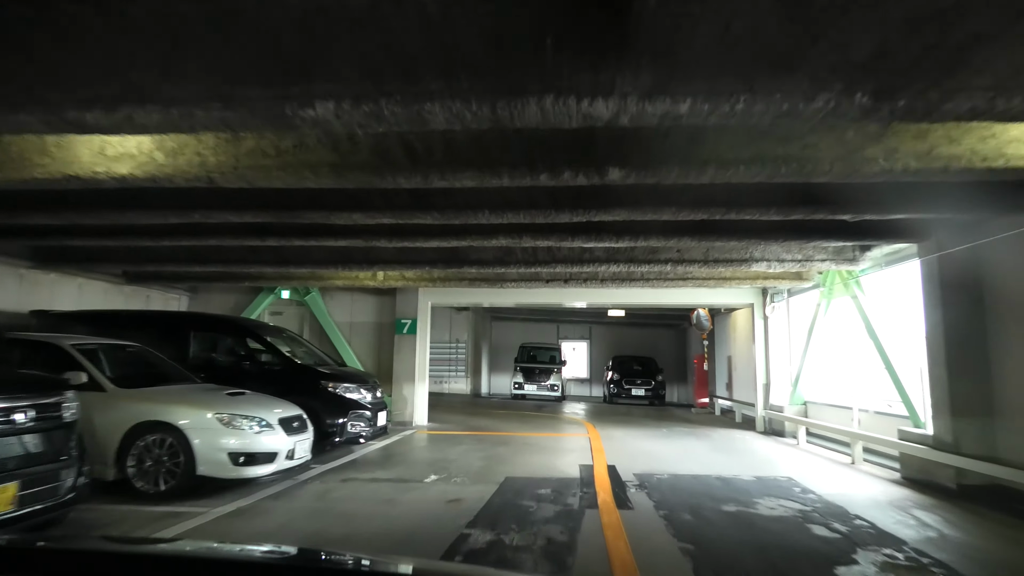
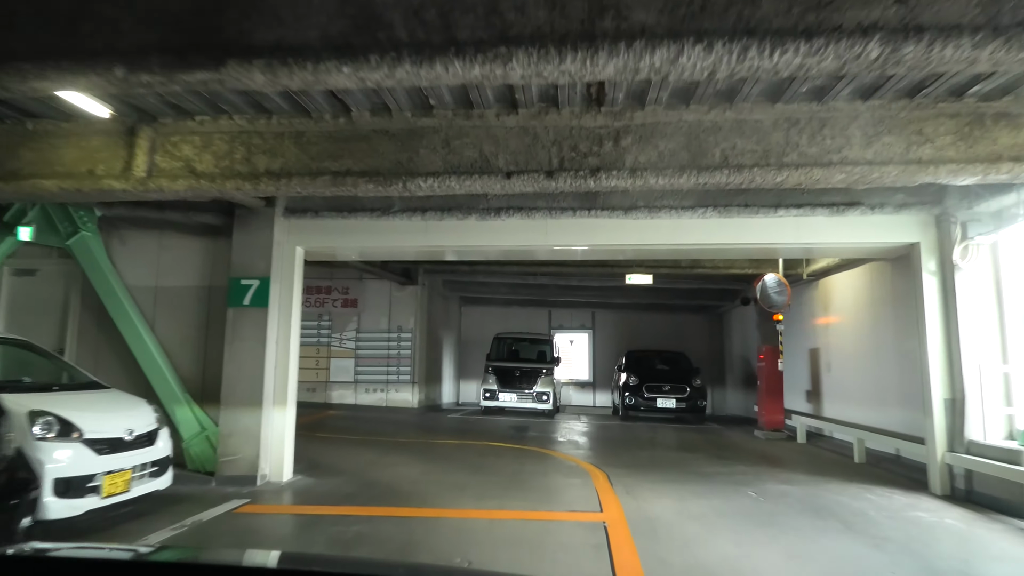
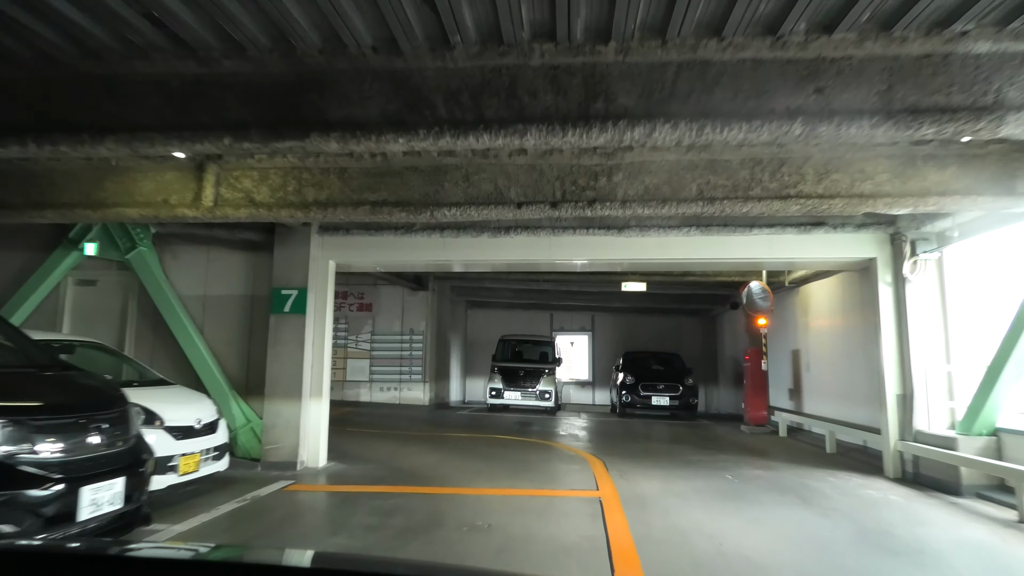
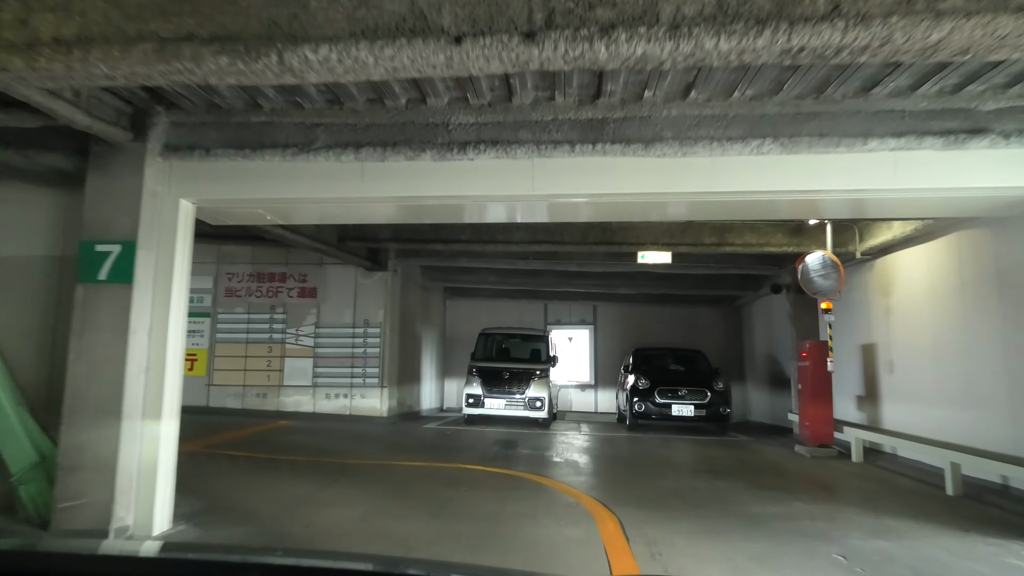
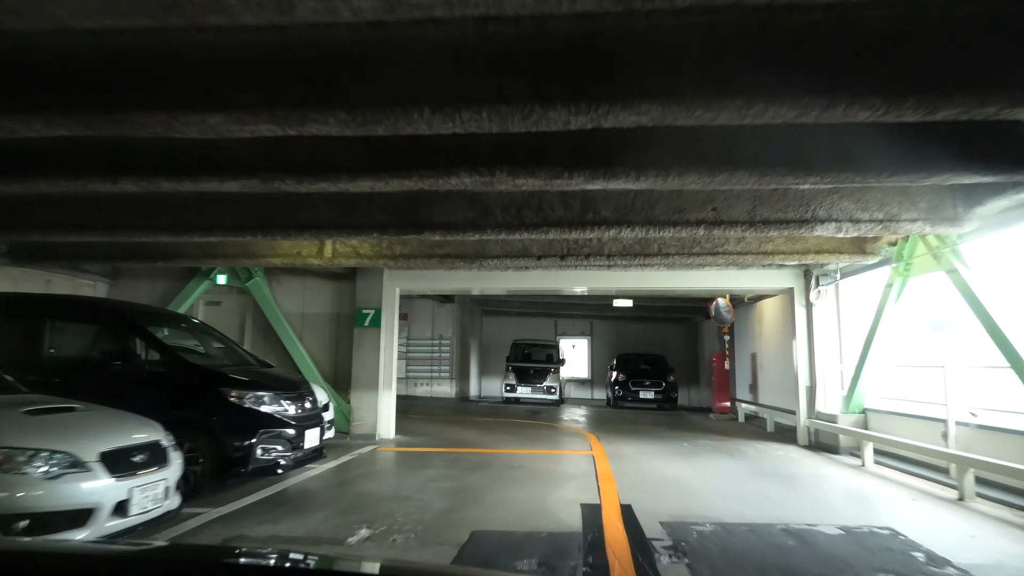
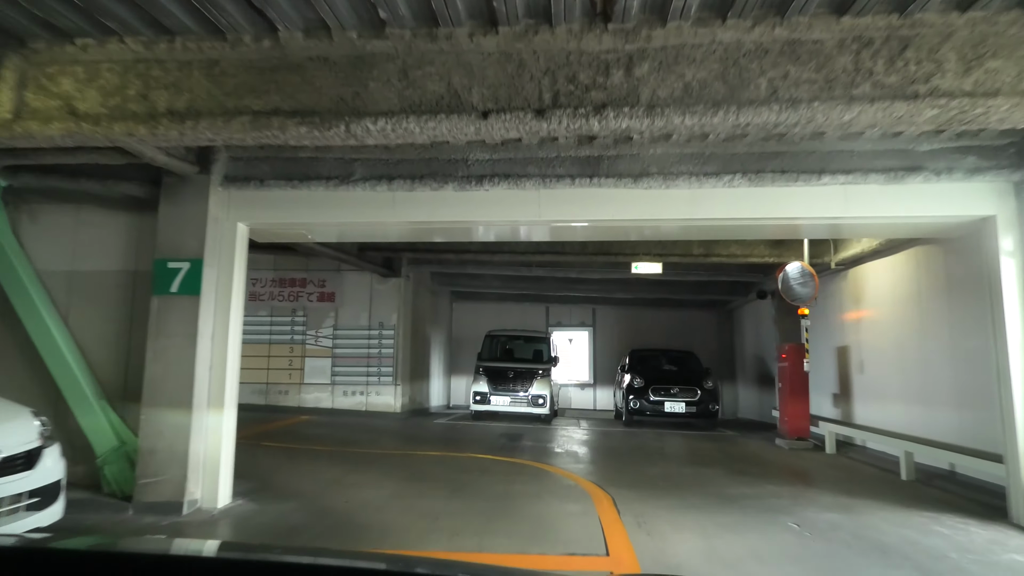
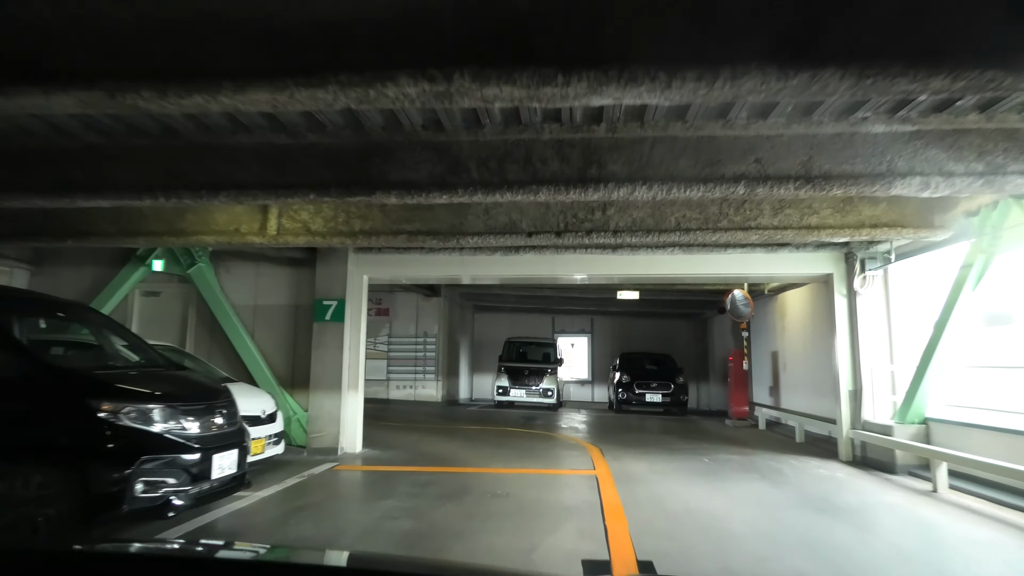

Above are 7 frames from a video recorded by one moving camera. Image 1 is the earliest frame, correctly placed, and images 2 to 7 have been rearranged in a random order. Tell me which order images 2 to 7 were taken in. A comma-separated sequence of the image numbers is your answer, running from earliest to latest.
5, 7, 3, 2, 6, 4
